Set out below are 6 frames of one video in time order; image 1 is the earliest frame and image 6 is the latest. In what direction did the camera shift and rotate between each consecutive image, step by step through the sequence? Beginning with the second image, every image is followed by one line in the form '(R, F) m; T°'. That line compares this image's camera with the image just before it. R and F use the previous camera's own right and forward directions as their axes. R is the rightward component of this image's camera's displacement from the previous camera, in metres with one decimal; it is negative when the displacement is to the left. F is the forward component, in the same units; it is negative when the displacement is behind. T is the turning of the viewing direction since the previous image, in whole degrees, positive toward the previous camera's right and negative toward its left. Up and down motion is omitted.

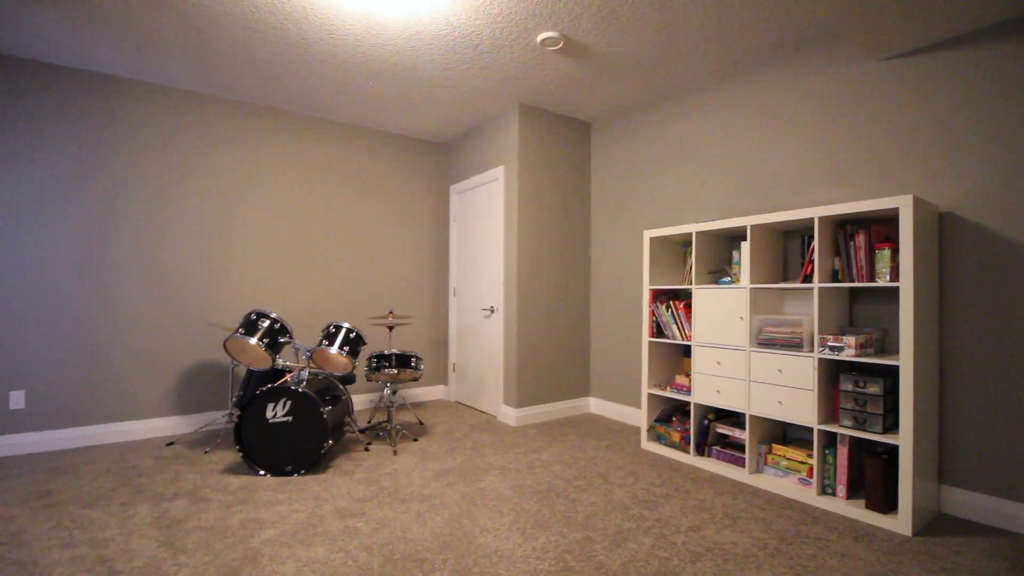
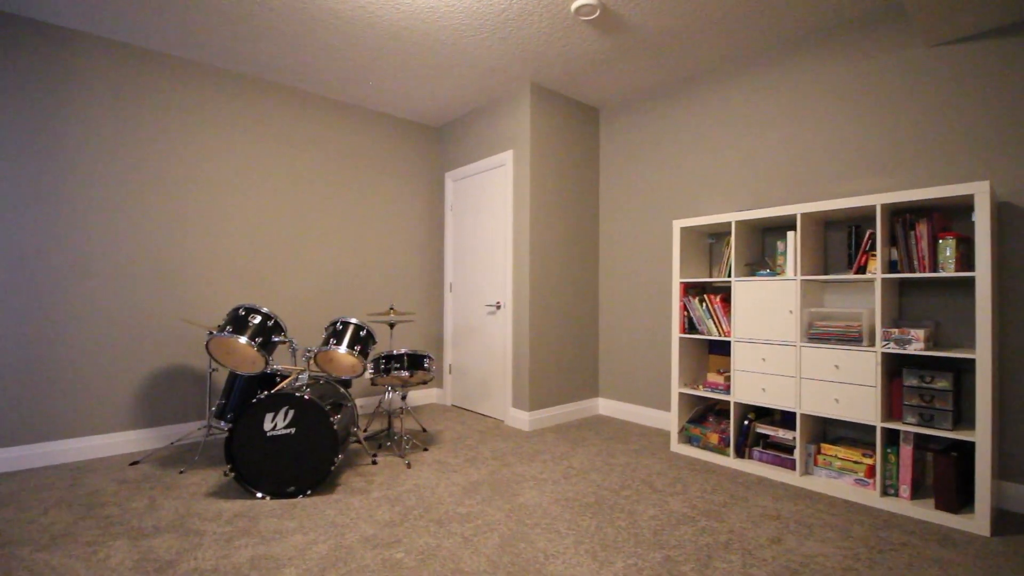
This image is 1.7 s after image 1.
(-0.4, +0.3) m; +6°
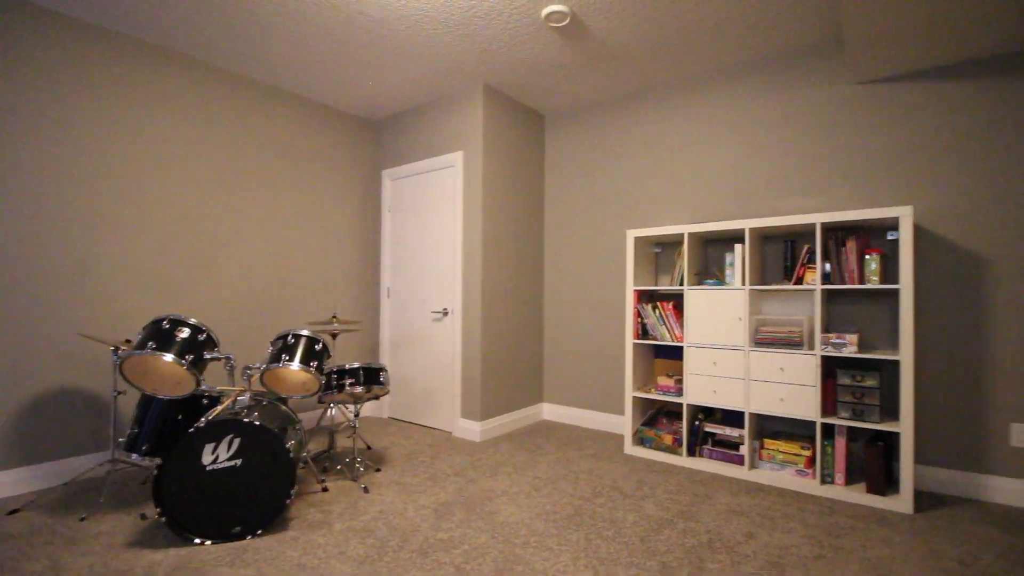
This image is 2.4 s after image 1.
(-0.3, +0.1) m; +12°
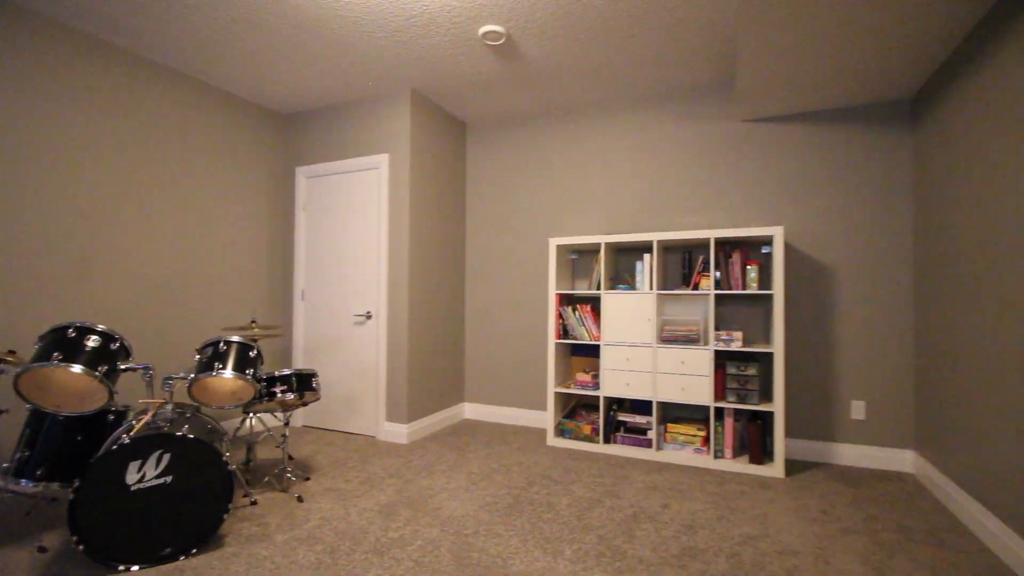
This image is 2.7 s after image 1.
(-0.2, -0.1) m; +13°
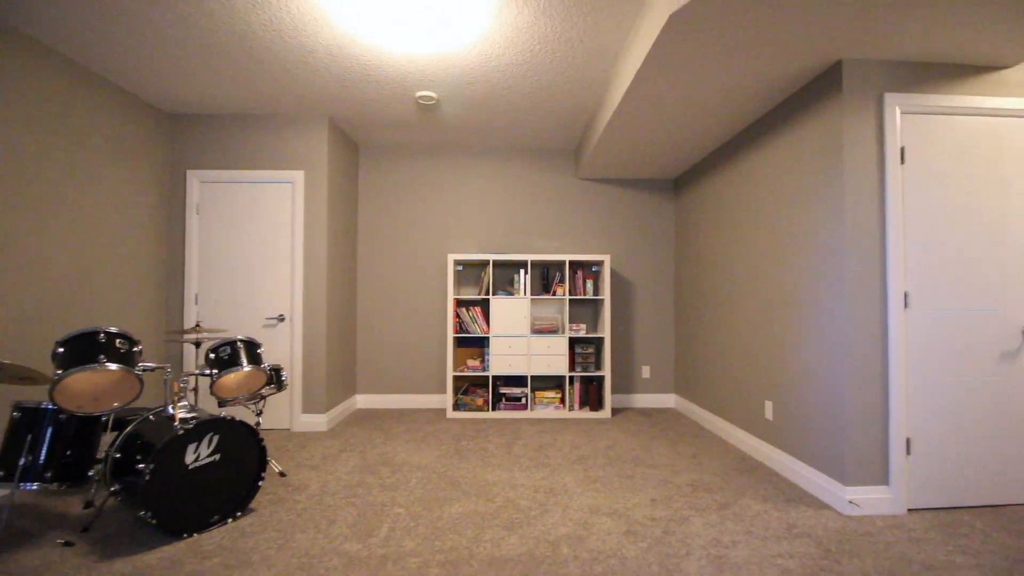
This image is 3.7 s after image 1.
(-1.0, -0.7) m; +25°
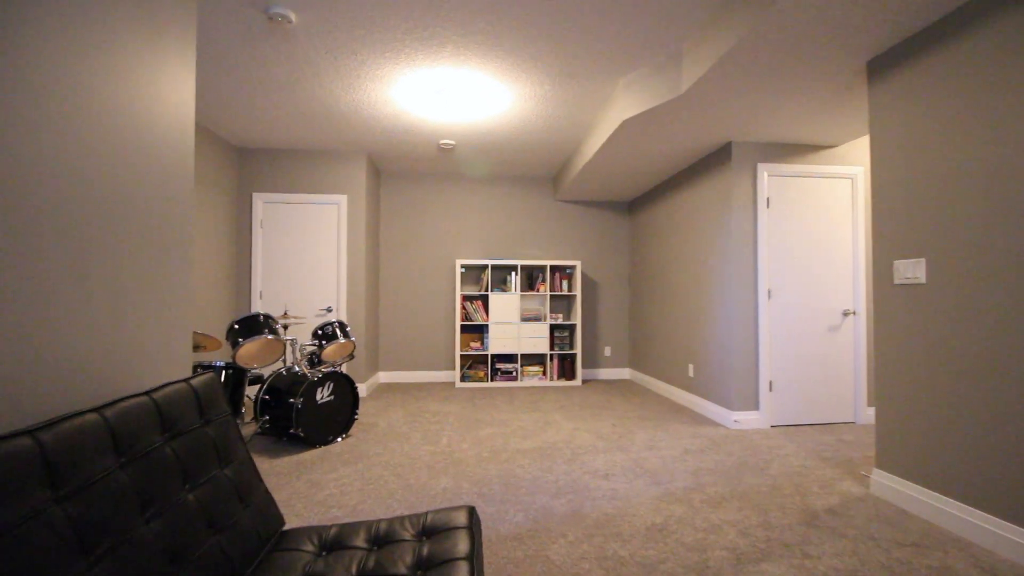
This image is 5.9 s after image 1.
(-0.3, -1.2) m; +4°
